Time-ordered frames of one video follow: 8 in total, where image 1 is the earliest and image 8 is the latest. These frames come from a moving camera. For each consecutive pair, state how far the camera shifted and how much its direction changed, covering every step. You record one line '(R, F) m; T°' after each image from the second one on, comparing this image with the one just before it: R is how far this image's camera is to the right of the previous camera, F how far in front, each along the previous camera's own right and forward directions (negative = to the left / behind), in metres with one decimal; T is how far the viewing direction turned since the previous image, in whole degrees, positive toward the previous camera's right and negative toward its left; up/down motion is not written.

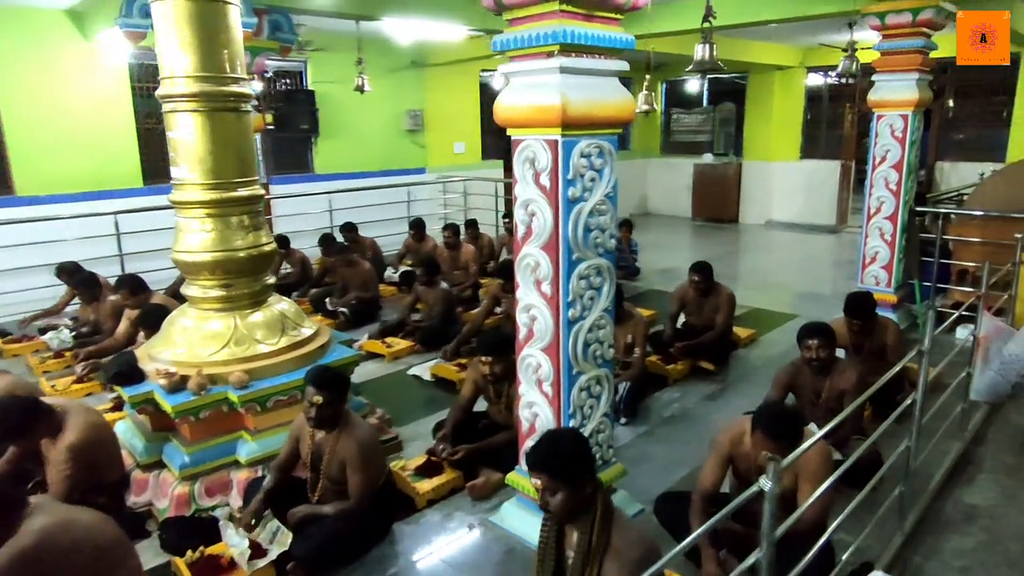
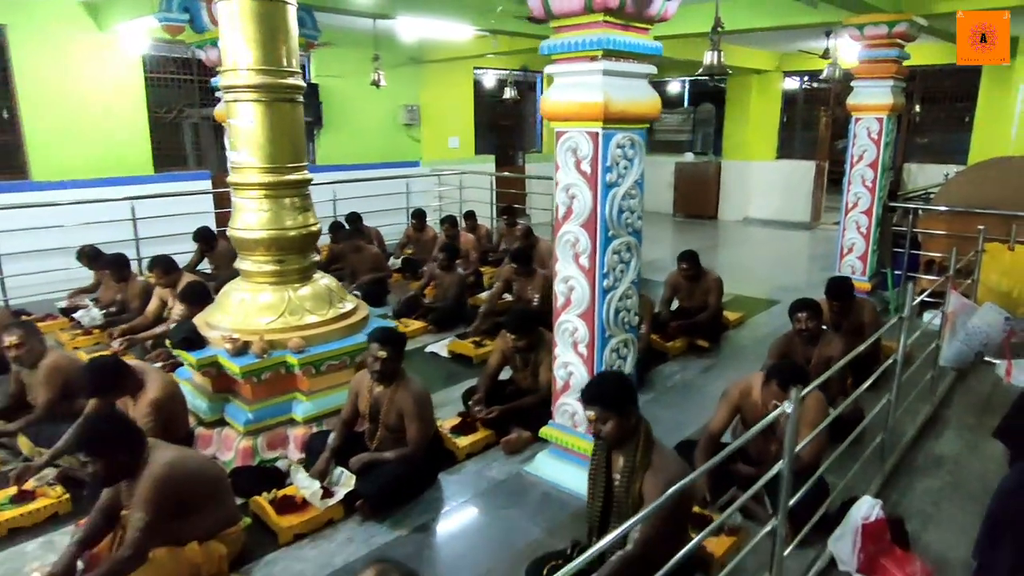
(-0.4, -0.4) m; +2°
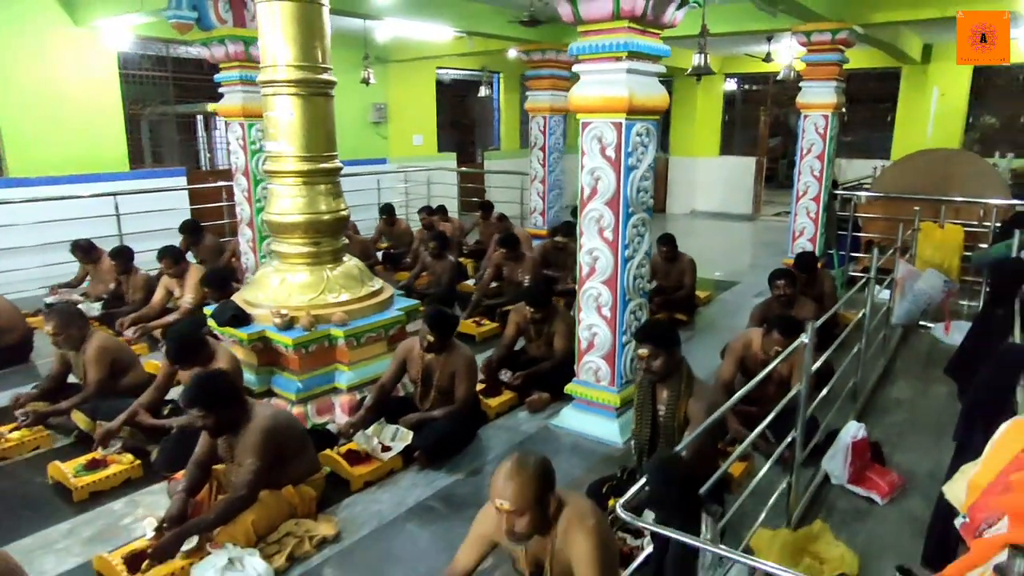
(-0.6, -0.4) m; +6°
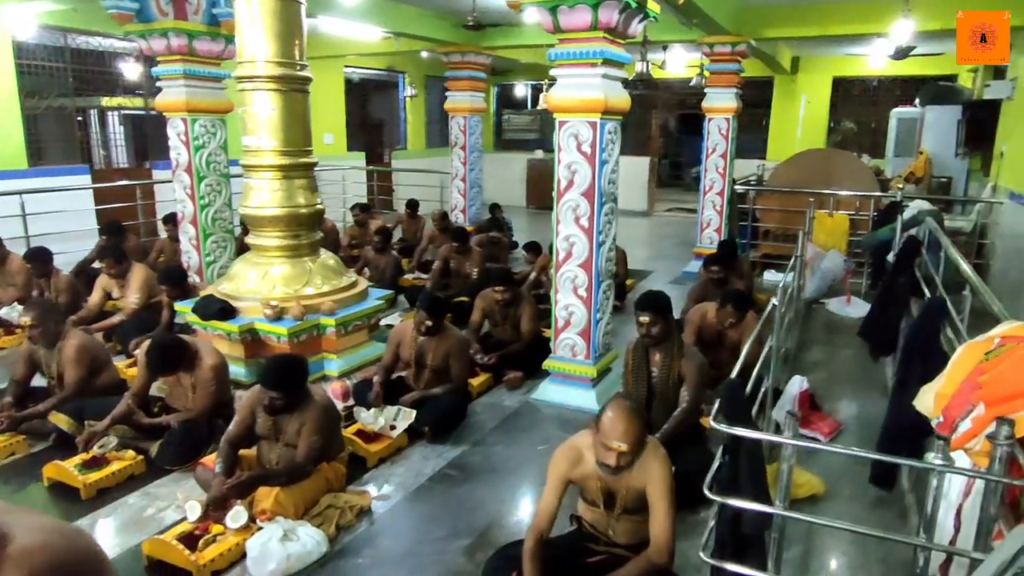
(-0.7, -0.3) m; +10°
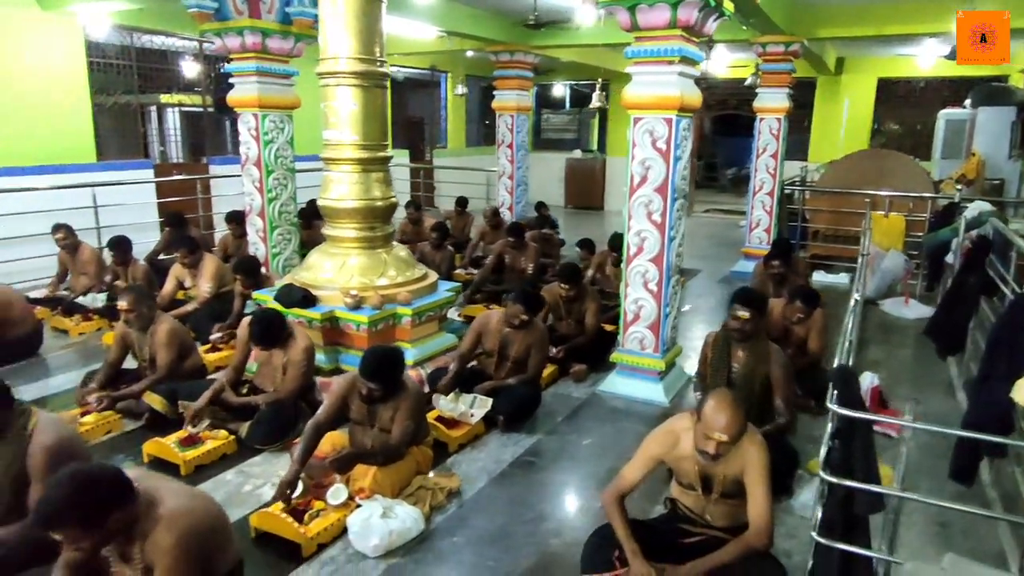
(-0.3, -0.1) m; -2°
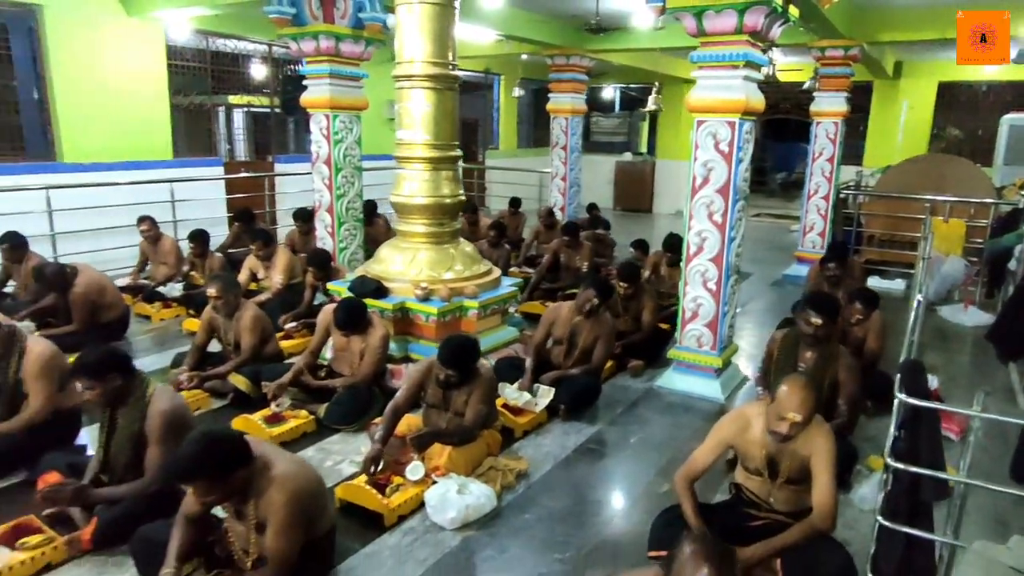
(-0.2, -0.2) m; -3°
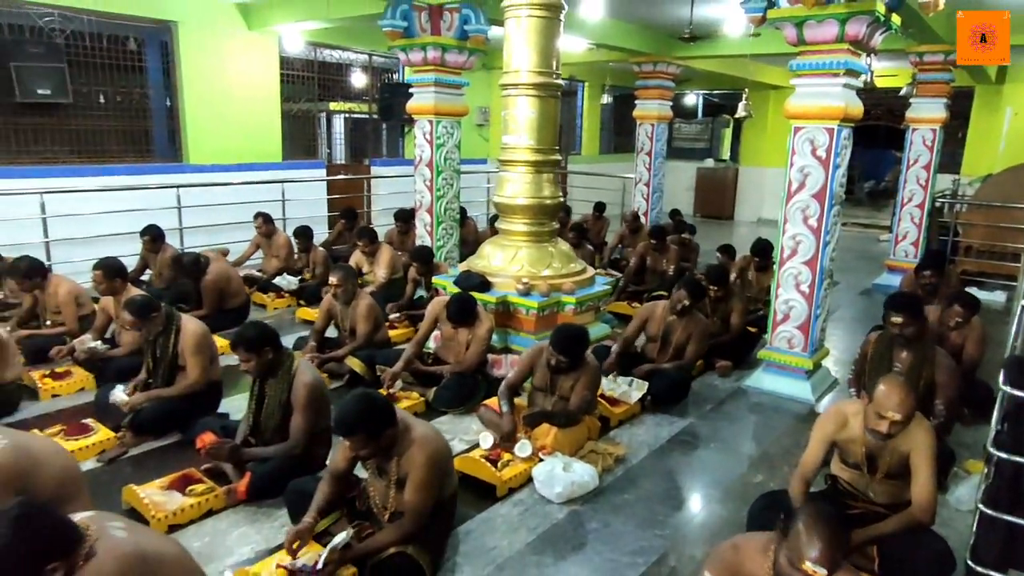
(-0.2, -0.3) m; -6°
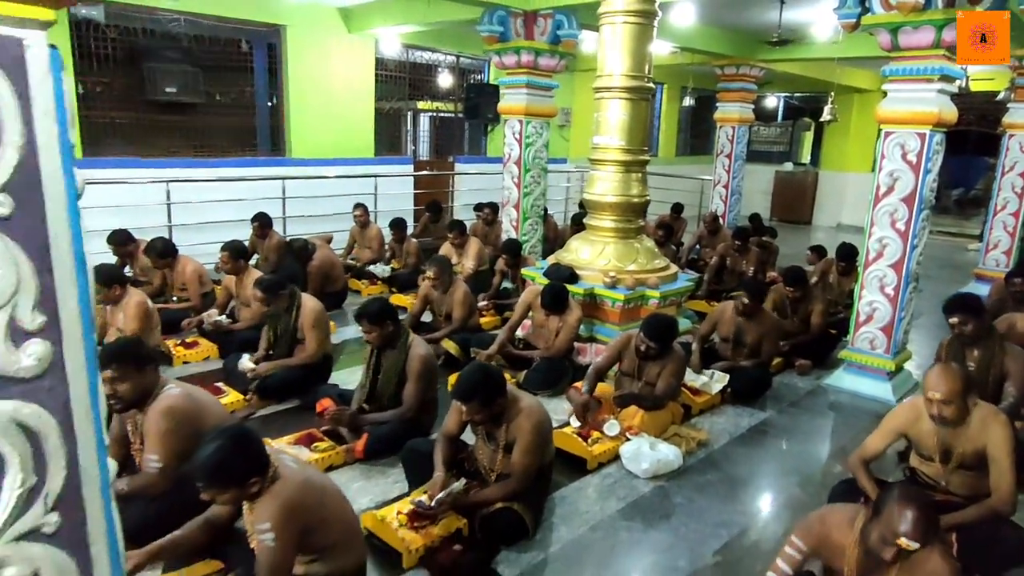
(-0.2, -0.3) m; -5°
